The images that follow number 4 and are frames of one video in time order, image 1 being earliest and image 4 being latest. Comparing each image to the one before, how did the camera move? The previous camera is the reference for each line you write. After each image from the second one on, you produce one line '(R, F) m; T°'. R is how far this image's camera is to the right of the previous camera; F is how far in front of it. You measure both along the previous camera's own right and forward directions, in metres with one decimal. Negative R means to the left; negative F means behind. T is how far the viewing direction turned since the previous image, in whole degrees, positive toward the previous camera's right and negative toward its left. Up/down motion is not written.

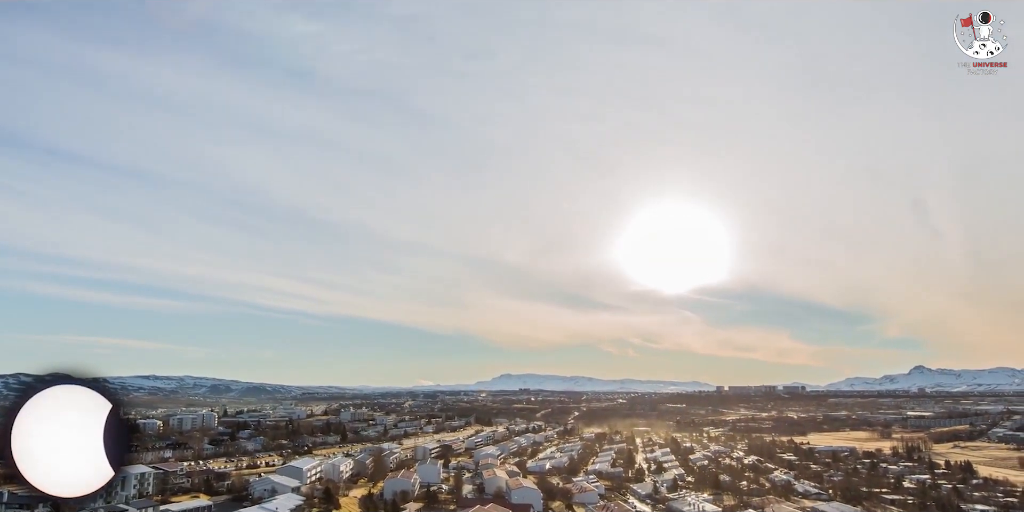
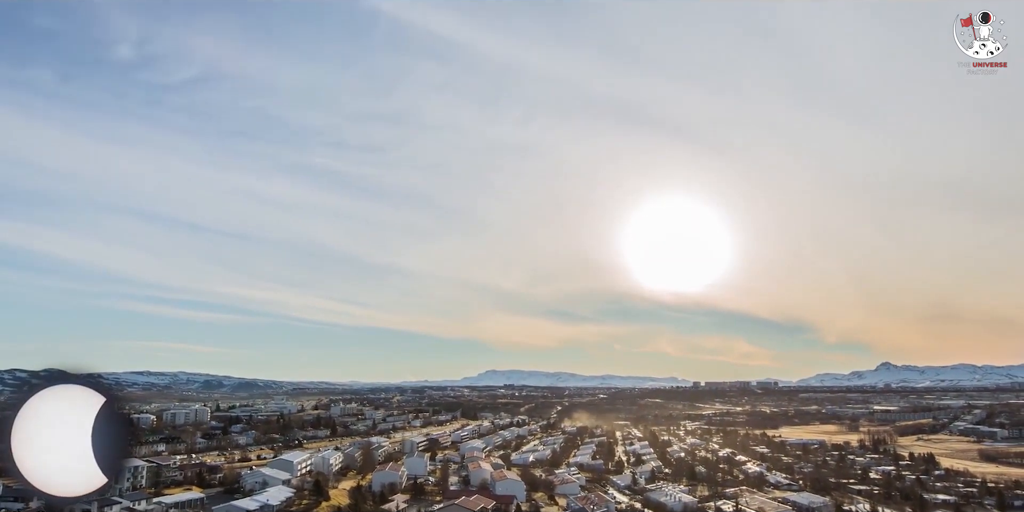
(+5.2, -3.9) m; 0°
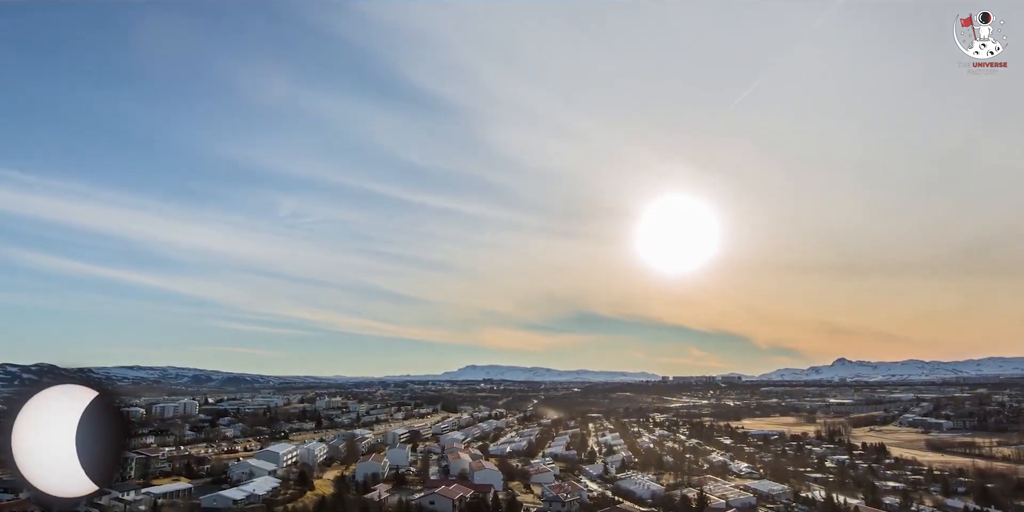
(+7.5, -5.9) m; +1°
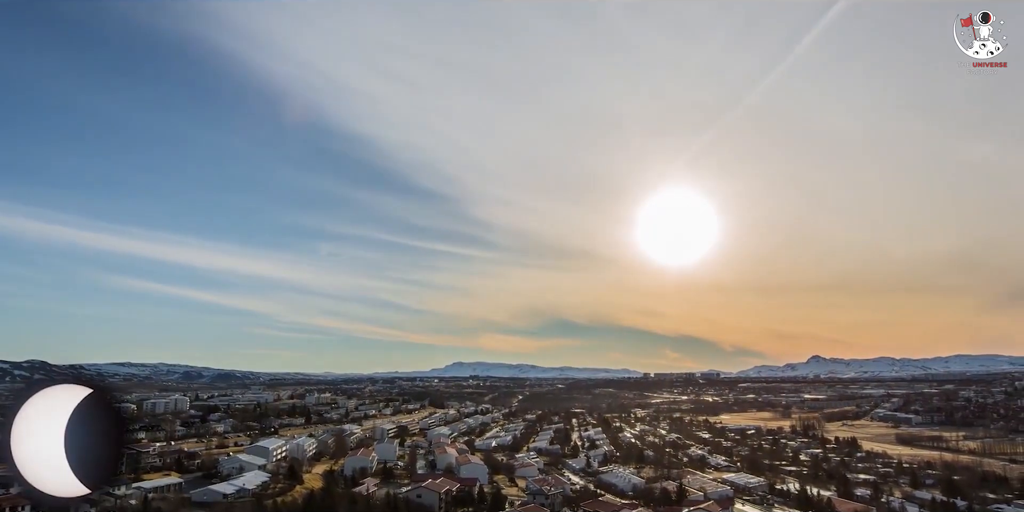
(+5.2, -3.1) m; 0°
